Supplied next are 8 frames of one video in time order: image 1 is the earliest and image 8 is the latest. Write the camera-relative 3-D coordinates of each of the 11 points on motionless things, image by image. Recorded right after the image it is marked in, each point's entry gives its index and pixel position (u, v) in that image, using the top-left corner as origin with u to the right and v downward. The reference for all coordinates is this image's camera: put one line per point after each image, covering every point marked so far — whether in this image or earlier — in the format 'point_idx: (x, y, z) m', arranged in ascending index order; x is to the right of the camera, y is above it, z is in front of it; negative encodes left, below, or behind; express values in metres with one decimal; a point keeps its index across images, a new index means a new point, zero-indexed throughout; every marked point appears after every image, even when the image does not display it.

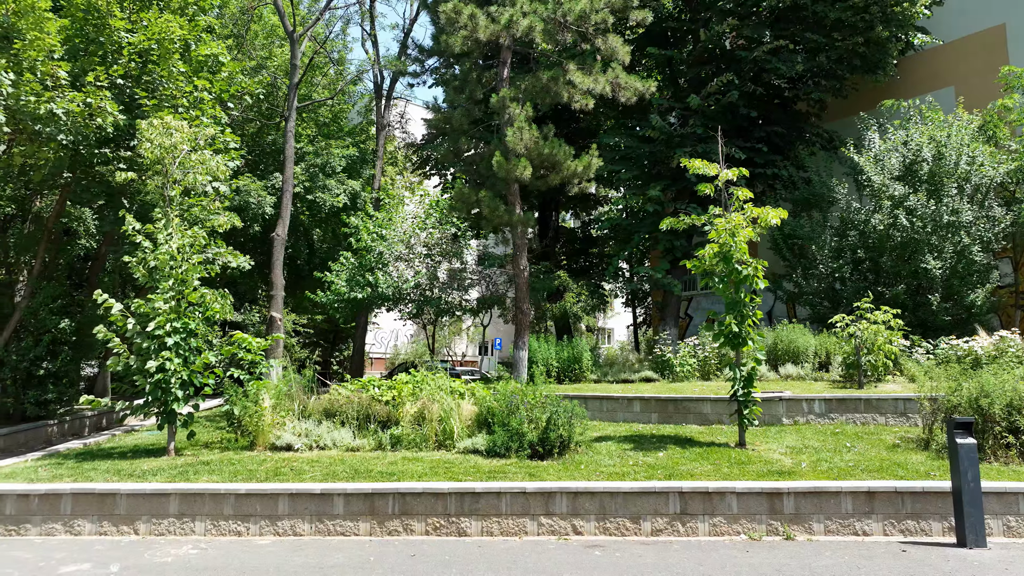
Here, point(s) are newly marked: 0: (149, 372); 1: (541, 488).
0: (-3.4, -0.8, +10.1) m
1: (+0.2, -1.4, +7.5) m
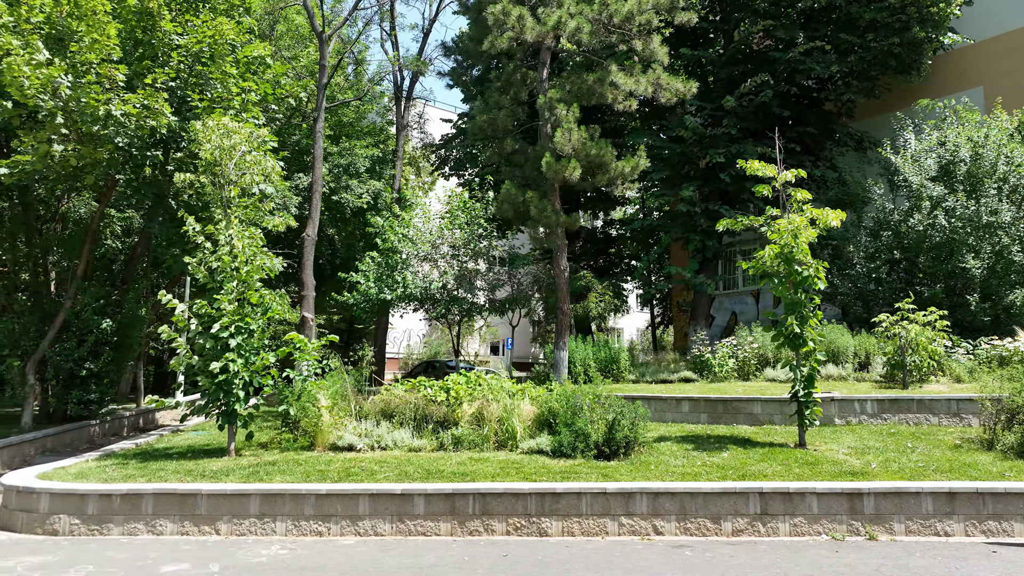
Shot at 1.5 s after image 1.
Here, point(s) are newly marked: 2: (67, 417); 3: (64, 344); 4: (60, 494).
0: (-2.8, -0.8, +10.1) m
1: (+0.8, -1.4, +7.5) m
2: (-6.6, -1.9, +15.6) m
3: (-6.3, -0.8, +14.9) m
4: (-3.3, -1.5, +7.8) m
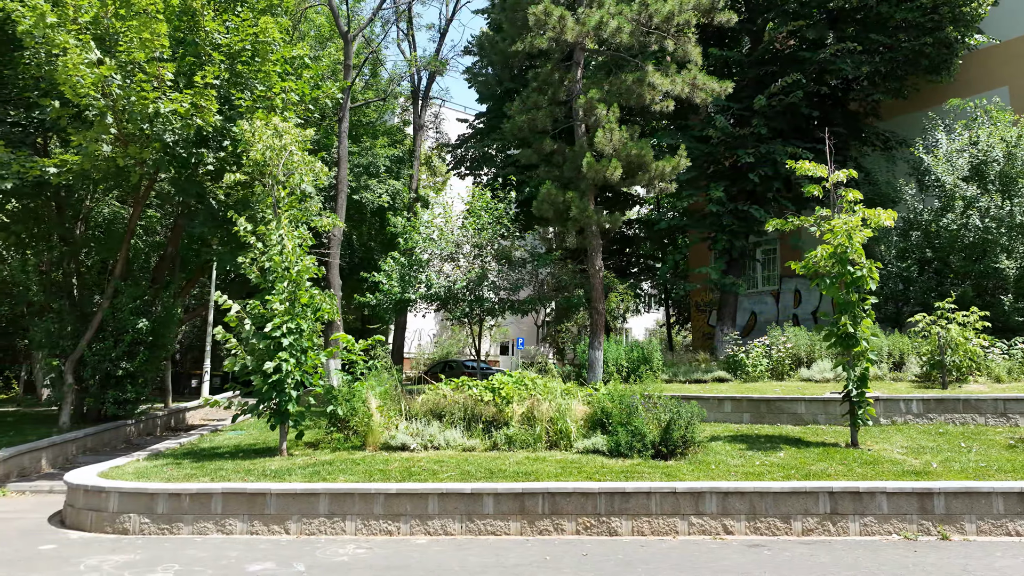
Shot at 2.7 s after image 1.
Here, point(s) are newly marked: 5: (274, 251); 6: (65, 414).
0: (-2.3, -0.8, +10.1) m
1: (+1.3, -1.4, +7.5) m
2: (-6.0, -1.9, +15.7) m
3: (-5.8, -0.8, +14.9) m
4: (-2.8, -1.5, +7.8) m
5: (-2.4, +0.4, +10.5) m
6: (-6.1, -1.7, +14.4) m
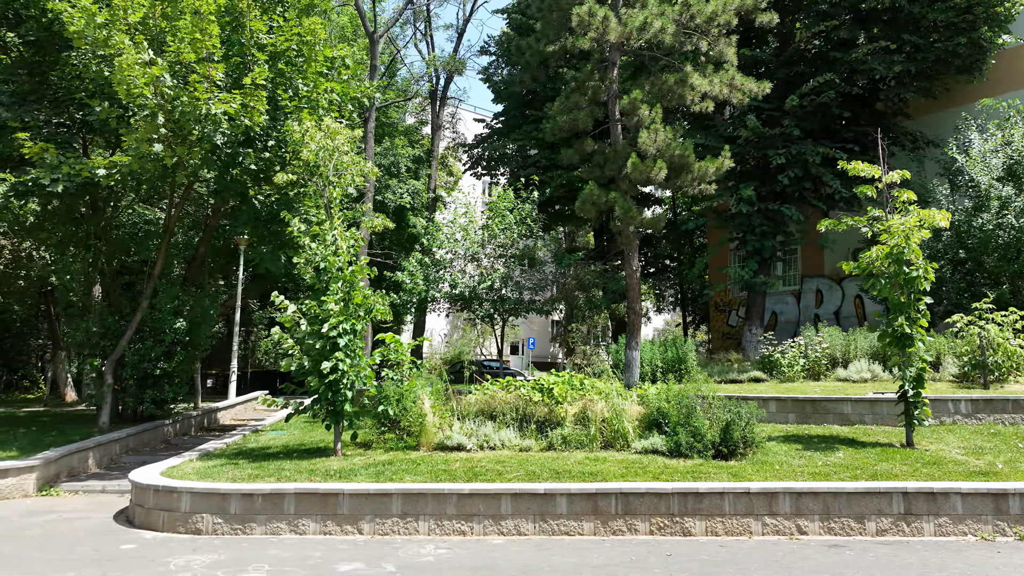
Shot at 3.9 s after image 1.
0: (-1.8, -0.8, +10.2) m
1: (+1.8, -1.4, +7.6) m
2: (-5.5, -1.9, +15.7) m
3: (-5.3, -0.8, +14.9) m
4: (-2.3, -1.5, +7.8) m
5: (-1.8, +0.4, +10.5) m
6: (-5.6, -1.7, +14.4) m
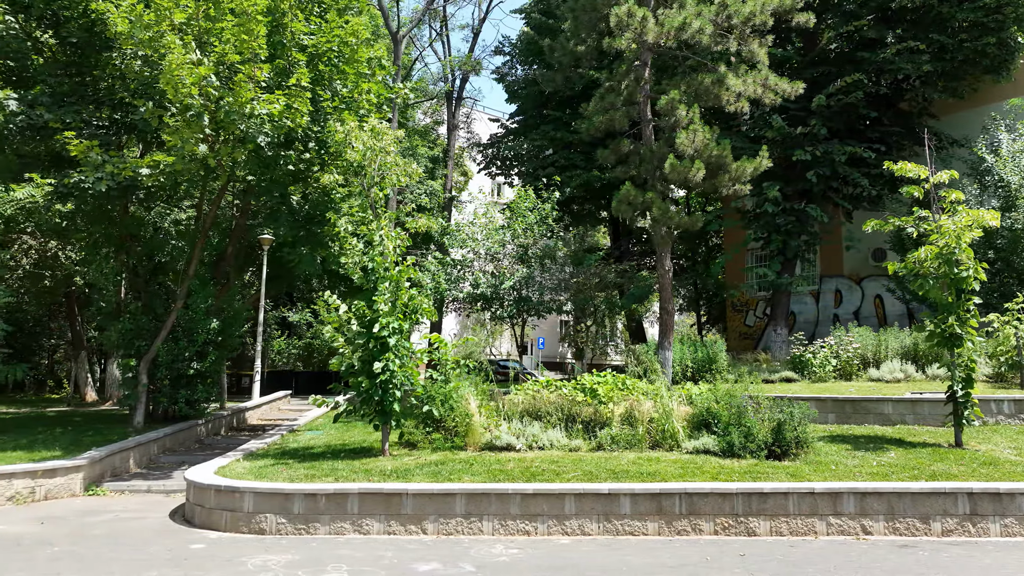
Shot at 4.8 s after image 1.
0: (-1.3, -0.8, +10.2) m
1: (+2.3, -1.4, +7.6) m
2: (-5.0, -1.9, +15.7) m
3: (-4.8, -0.8, +15.0) m
4: (-1.8, -1.5, +7.8) m
5: (-1.4, +0.4, +10.5) m
6: (-5.1, -1.7, +14.4) m
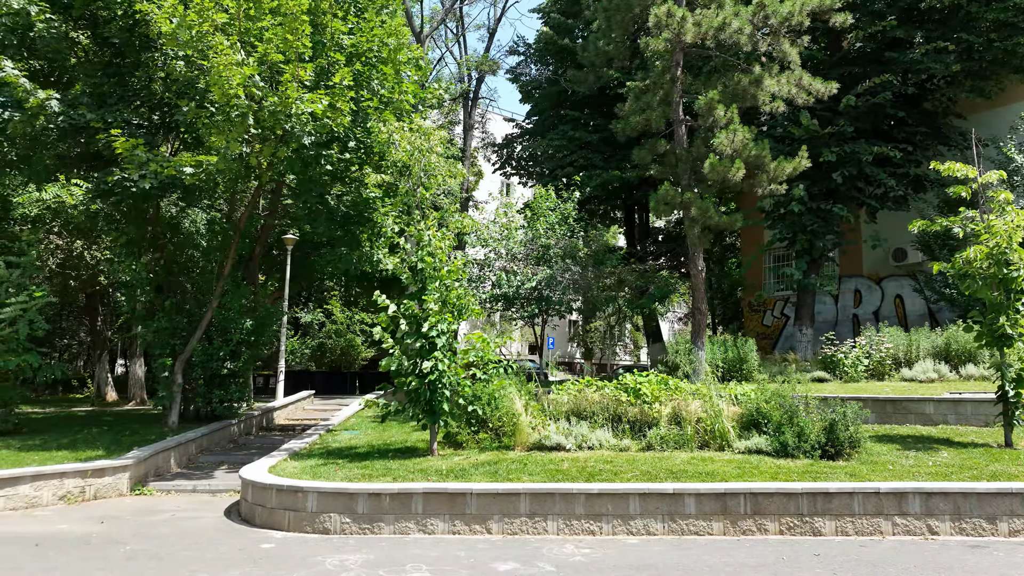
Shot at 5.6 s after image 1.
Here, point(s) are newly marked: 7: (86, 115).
0: (-0.9, -0.8, +10.2) m
1: (+2.7, -1.4, +7.6) m
2: (-4.5, -1.9, +15.7) m
3: (-4.3, -0.8, +15.0) m
4: (-1.4, -1.5, +7.8) m
5: (-0.9, +0.4, +10.5) m
6: (-4.6, -1.7, +14.4) m
7: (-5.0, +2.0, +12.4) m
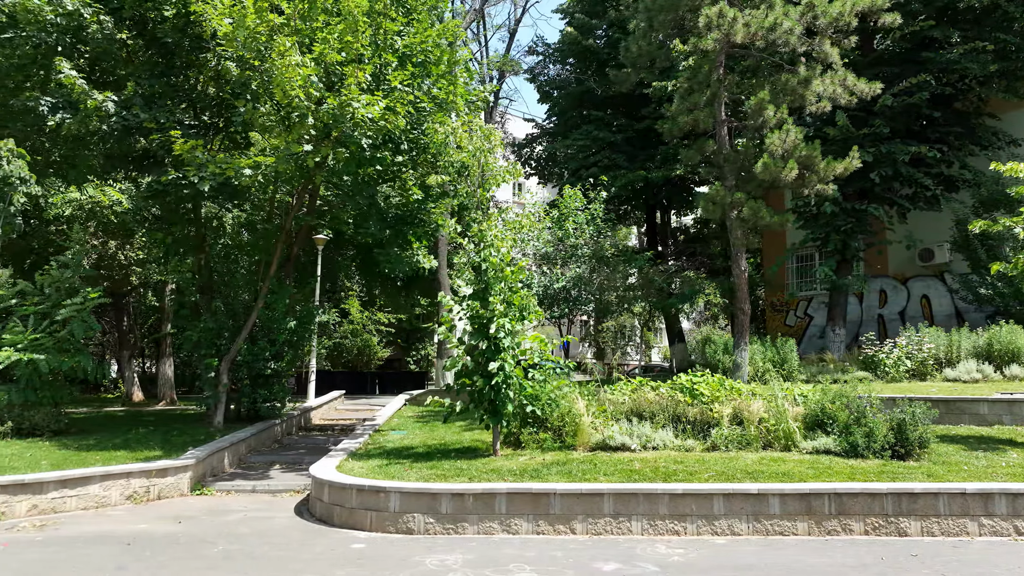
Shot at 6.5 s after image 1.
0: (-0.2, -0.8, +10.2) m
1: (+3.4, -1.4, +7.6) m
2: (-3.9, -1.9, +15.8) m
3: (-3.7, -0.8, +15.0) m
4: (-0.7, -1.5, +7.9) m
5: (-0.2, +0.4, +10.6) m
6: (-4.0, -1.7, +14.5) m
7: (-4.4, +2.0, +12.4) m
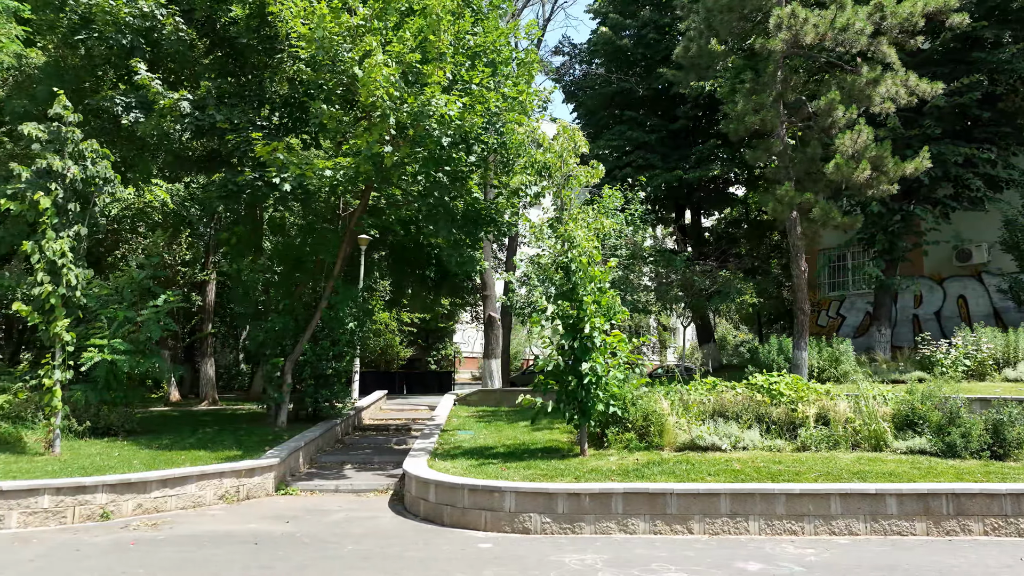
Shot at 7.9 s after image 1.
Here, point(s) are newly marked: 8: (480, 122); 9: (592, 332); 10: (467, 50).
0: (+0.6, -0.8, +10.2) m
1: (+4.2, -1.4, +7.6) m
2: (-3.0, -1.9, +15.8) m
3: (-2.8, -0.8, +15.0) m
4: (+0.1, -1.5, +7.9) m
5: (+0.6, +0.4, +10.6) m
6: (-3.1, -1.7, +14.5) m
7: (-3.5, +2.0, +12.4) m
8: (-0.4, +1.9, +12.3) m
9: (+0.7, -0.4, +10.2) m
10: (-0.6, +2.9, +13.1) m
